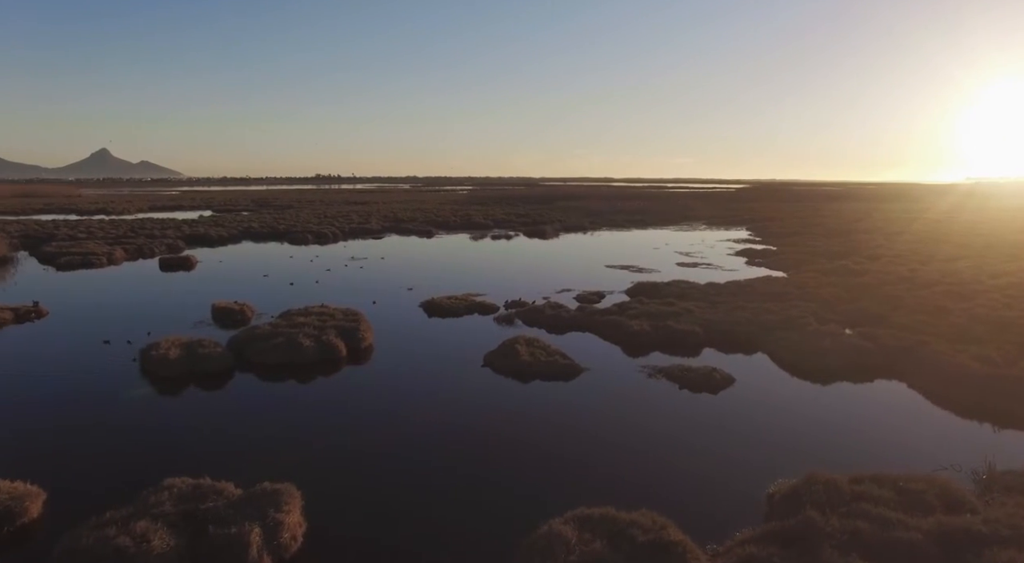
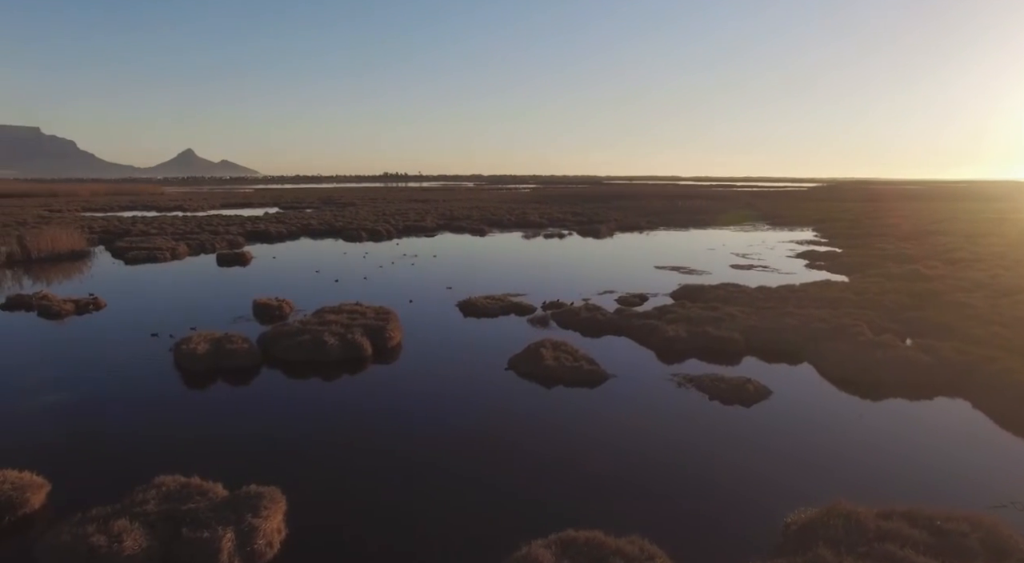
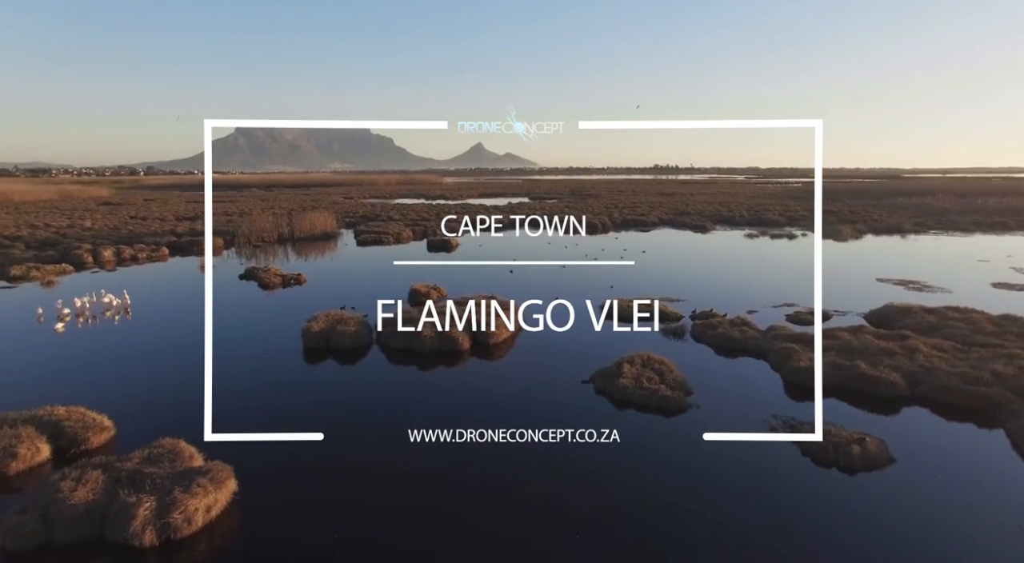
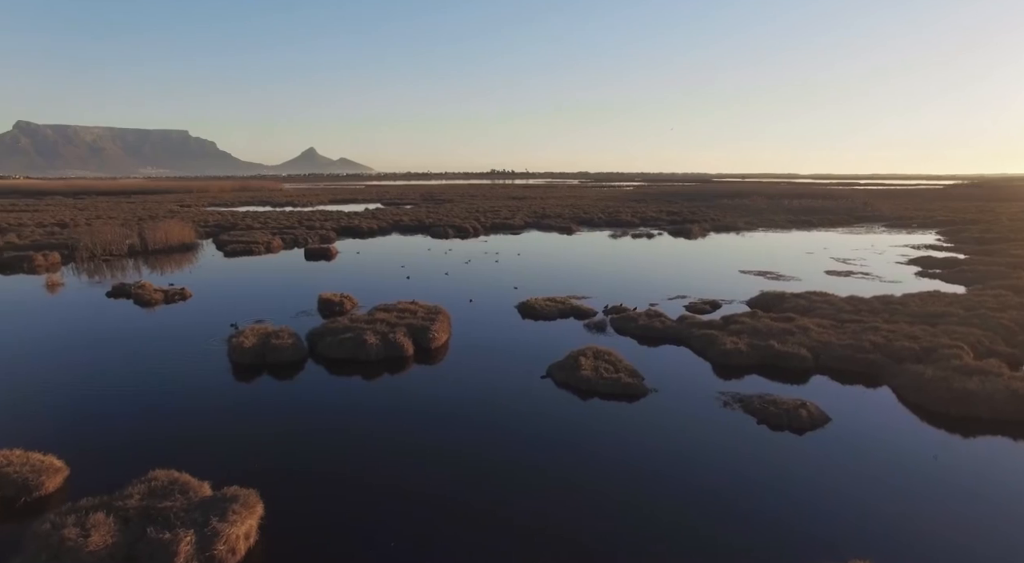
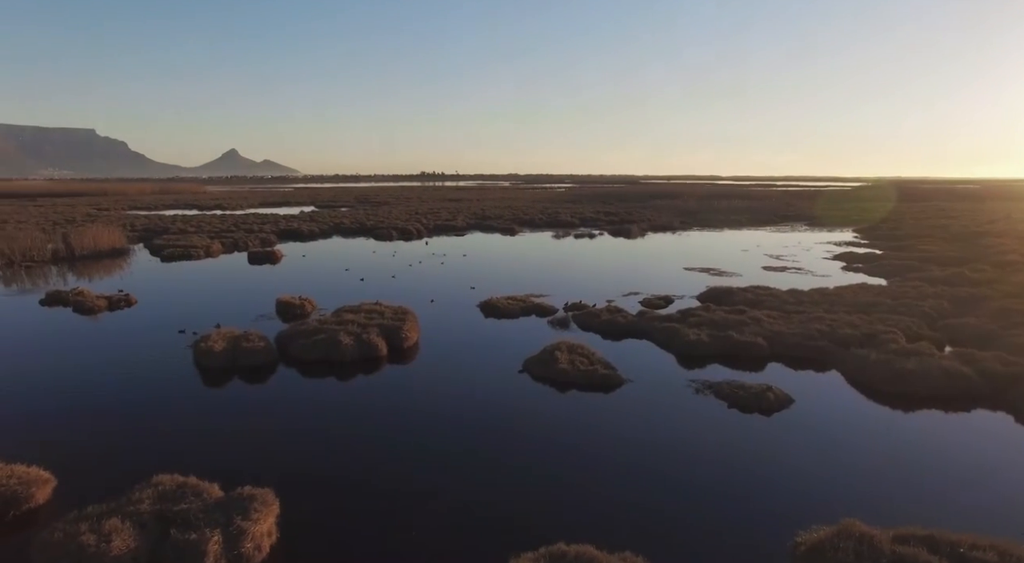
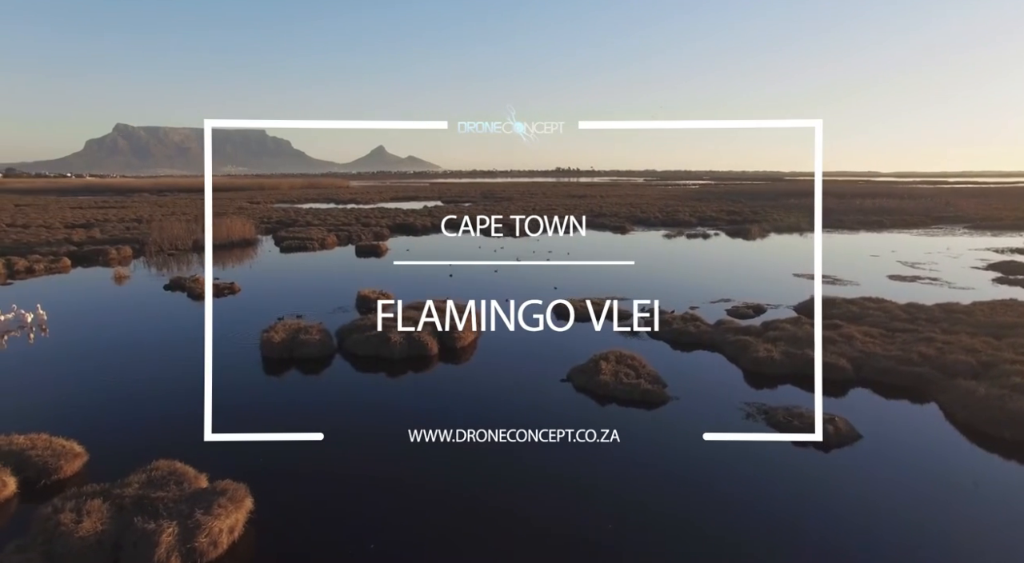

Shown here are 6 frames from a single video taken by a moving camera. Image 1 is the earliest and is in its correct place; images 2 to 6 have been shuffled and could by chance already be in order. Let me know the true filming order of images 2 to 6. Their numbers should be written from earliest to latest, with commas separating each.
2, 5, 4, 6, 3
